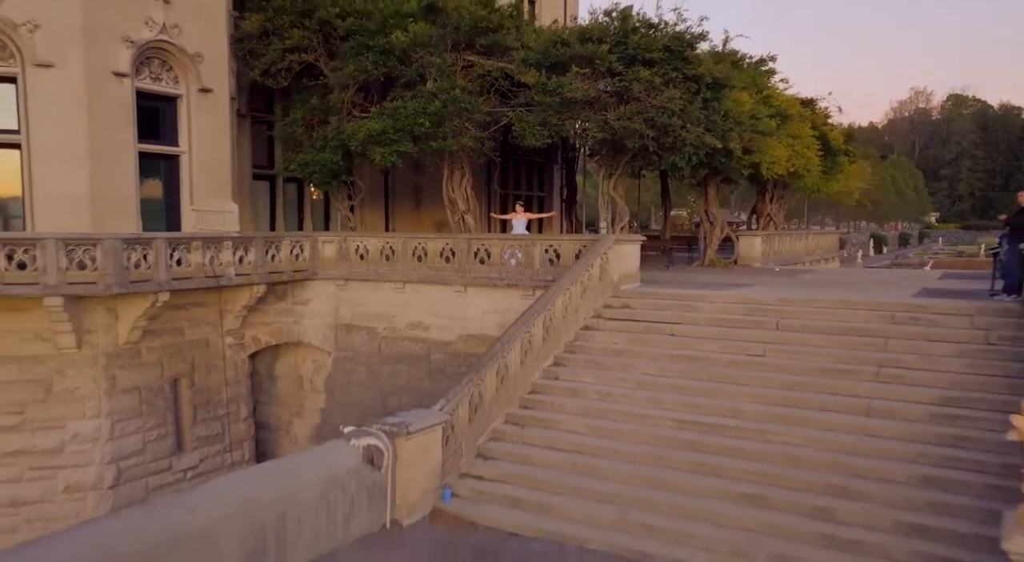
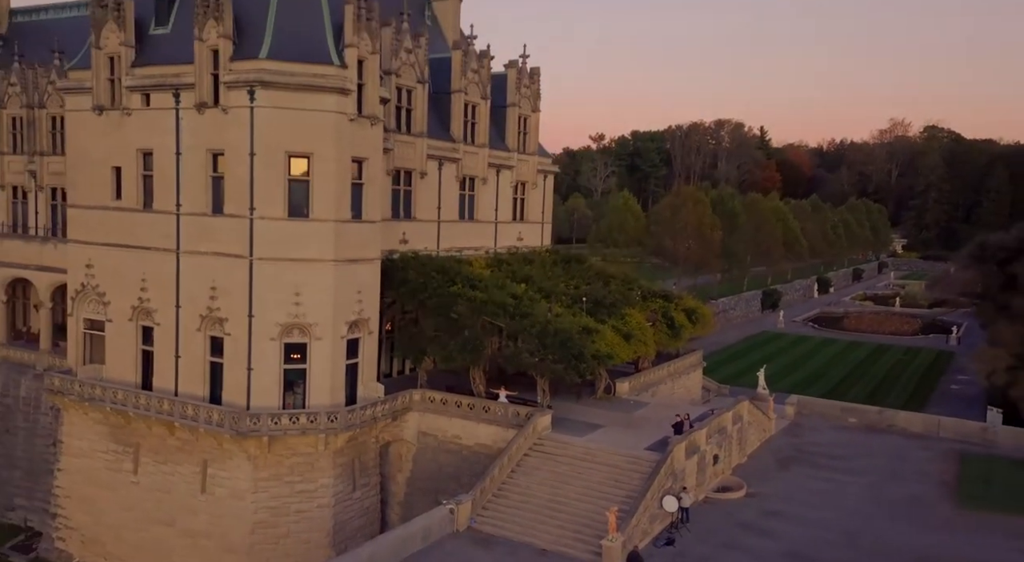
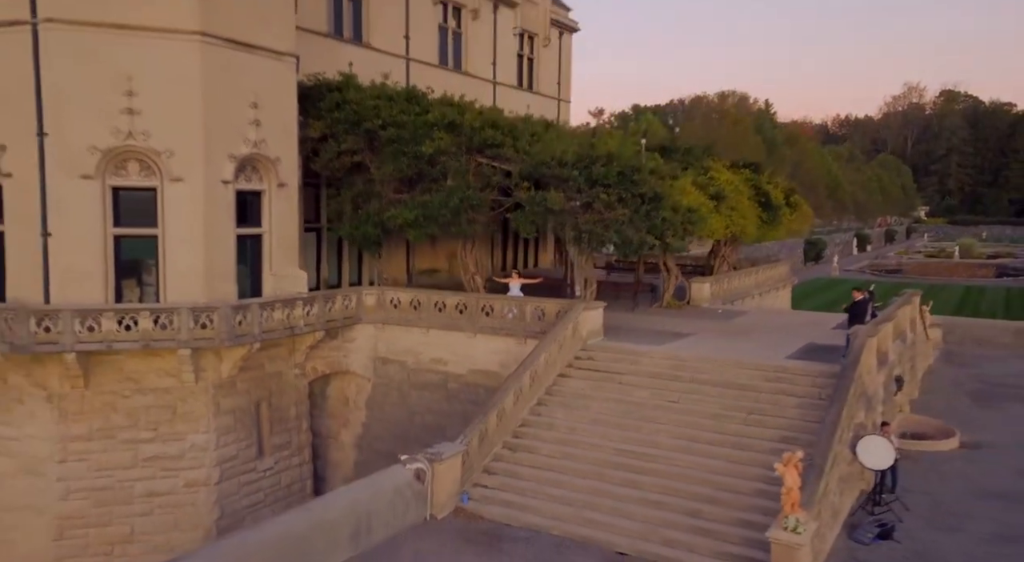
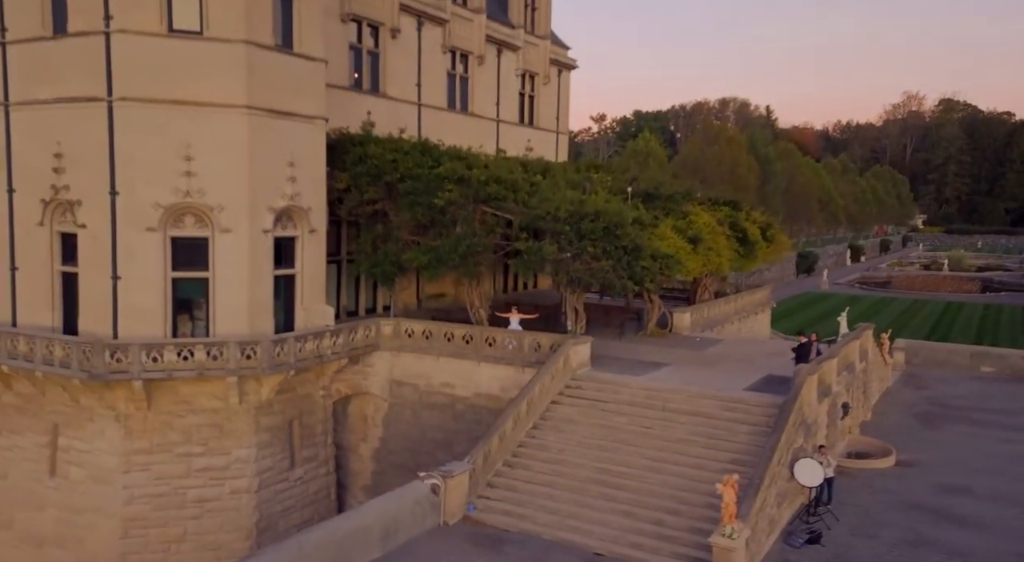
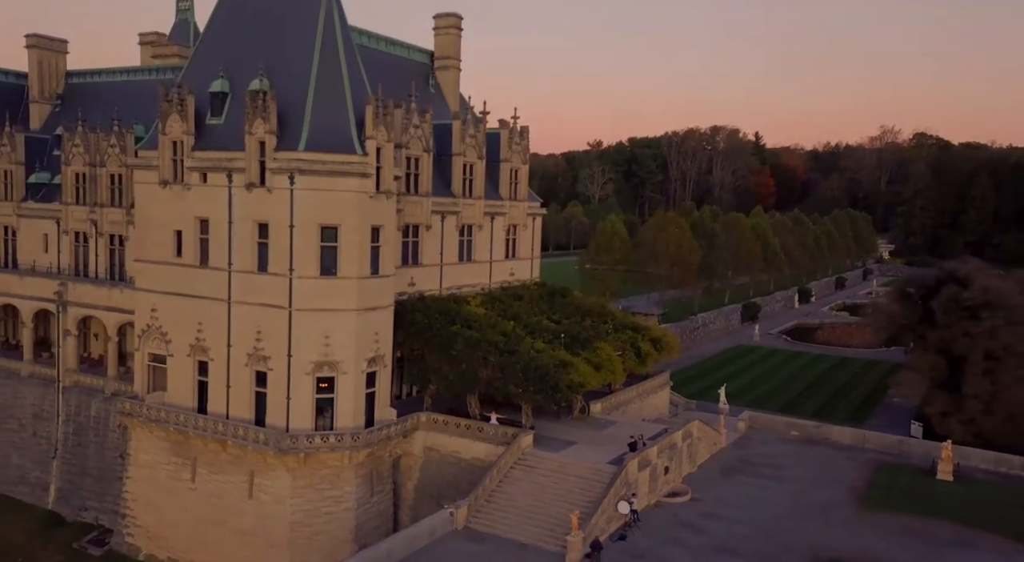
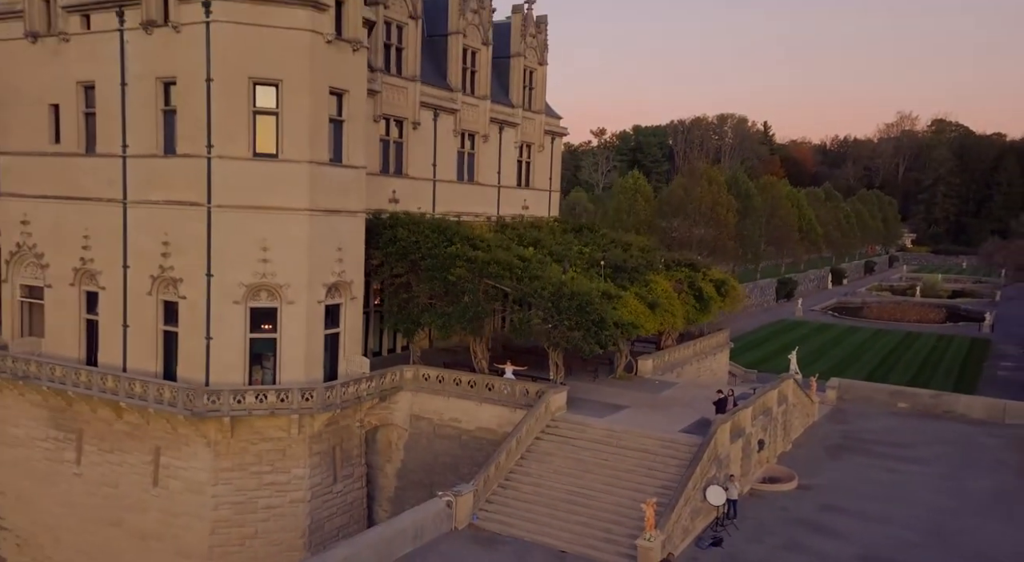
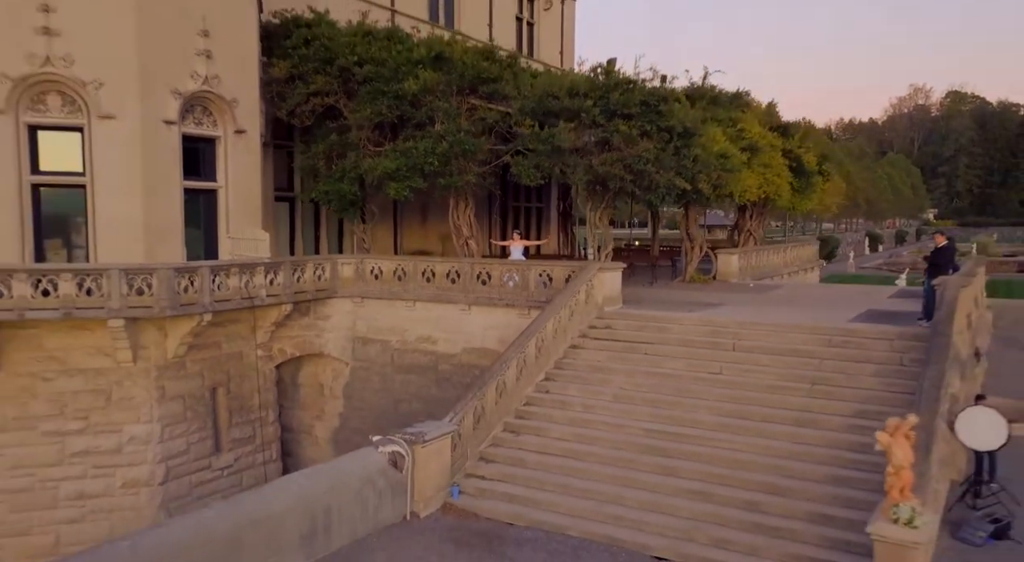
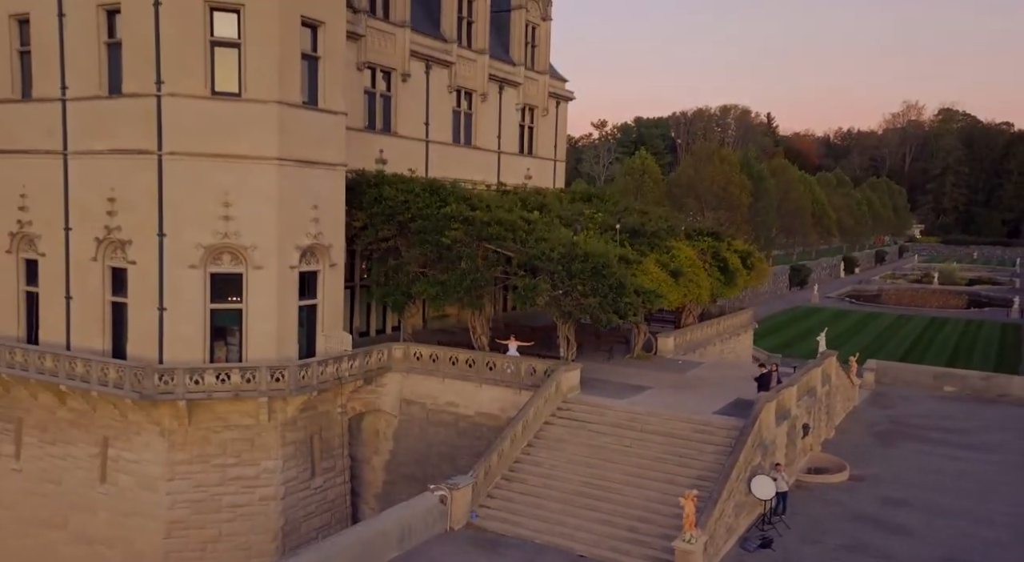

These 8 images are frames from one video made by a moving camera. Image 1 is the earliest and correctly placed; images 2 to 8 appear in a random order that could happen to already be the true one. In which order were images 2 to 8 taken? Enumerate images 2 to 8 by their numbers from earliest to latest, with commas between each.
7, 3, 4, 8, 6, 2, 5
